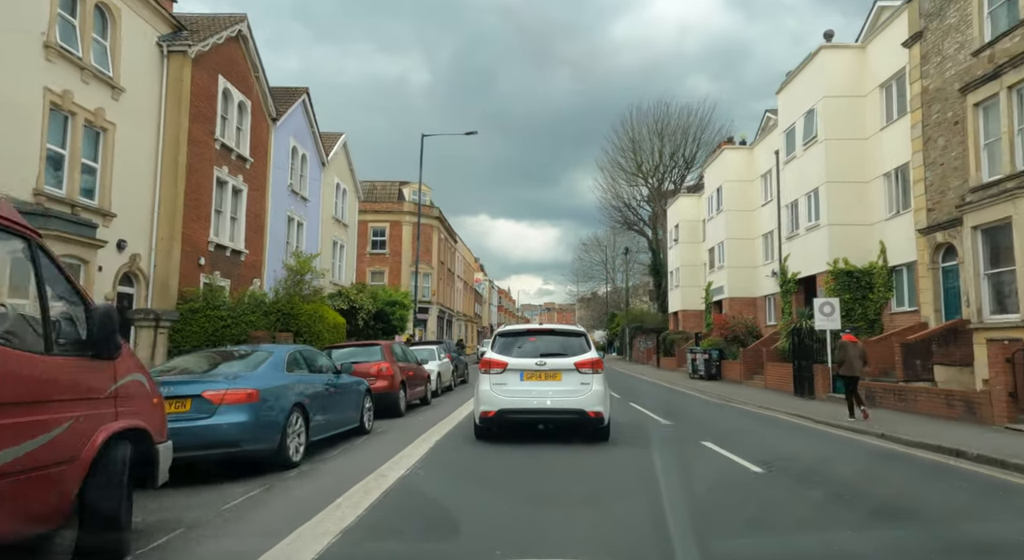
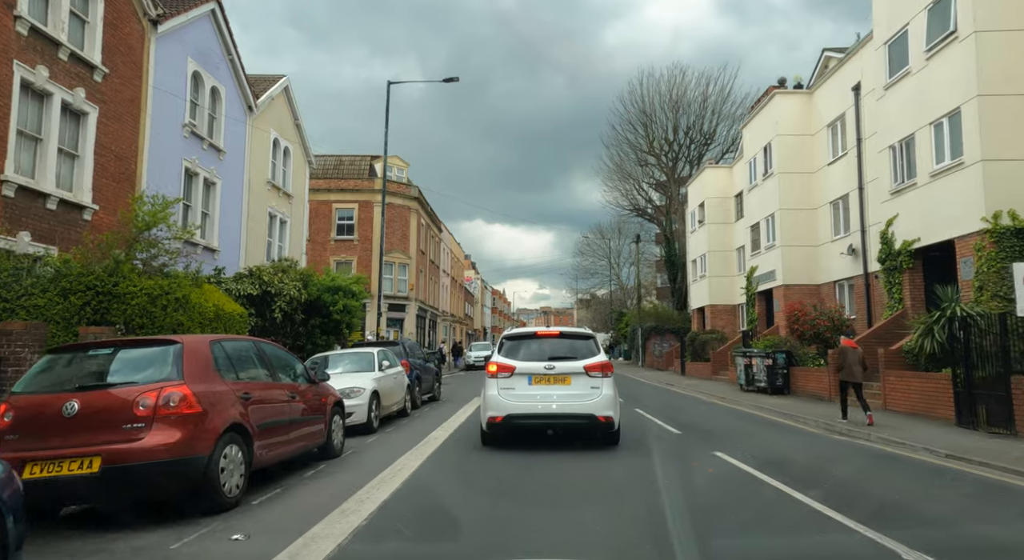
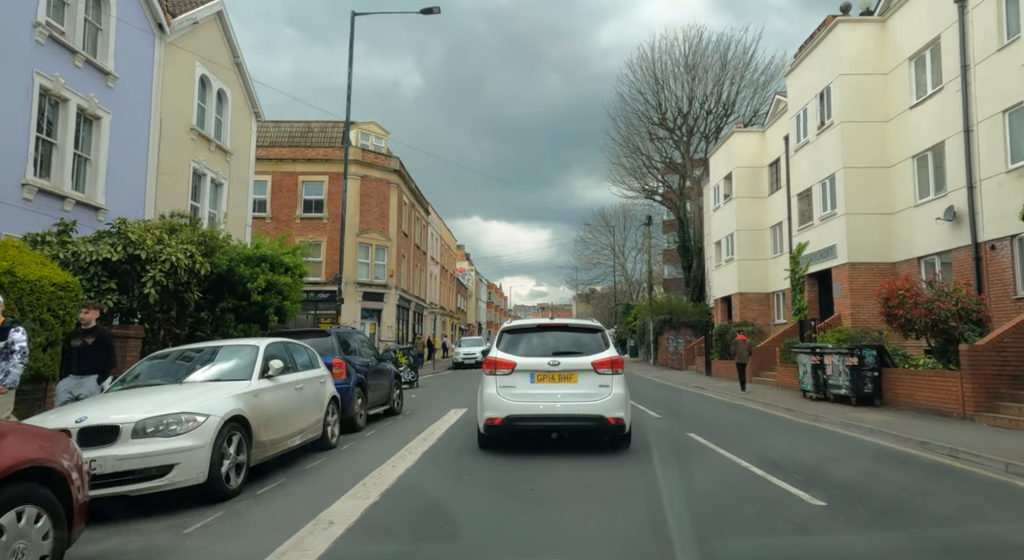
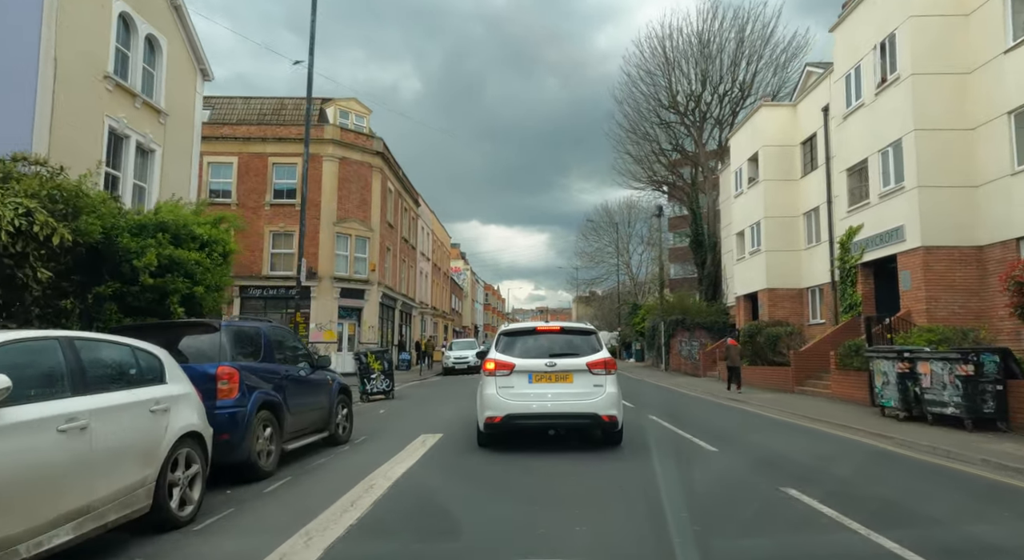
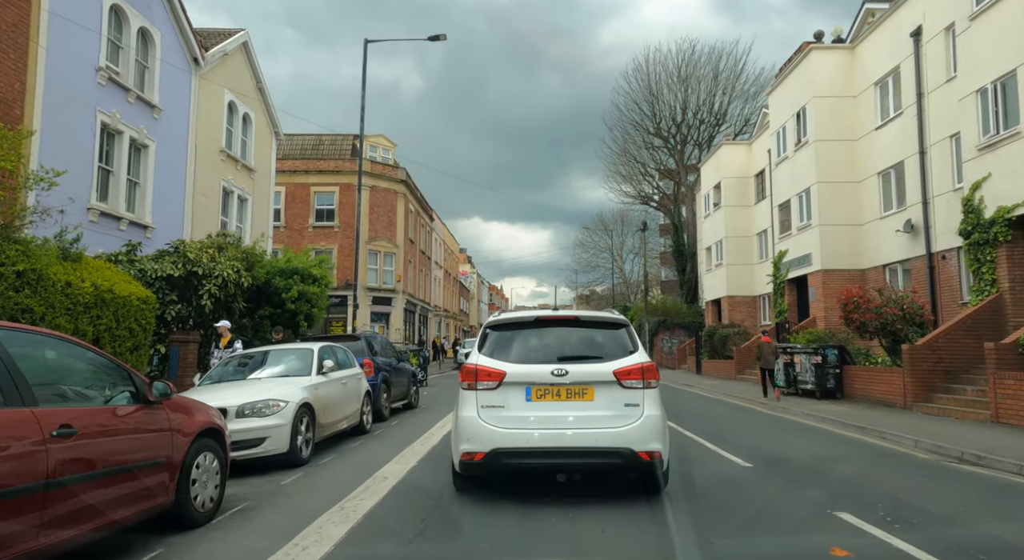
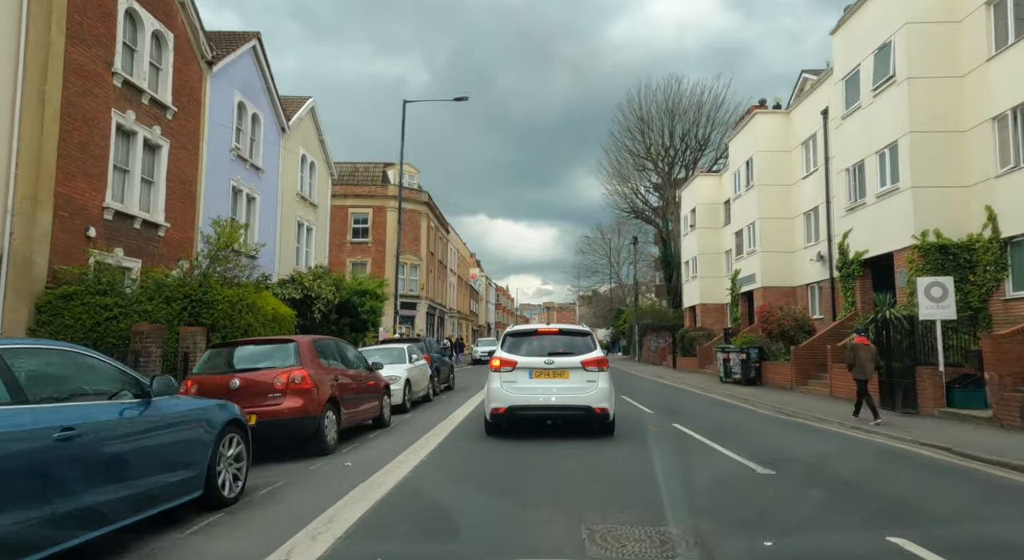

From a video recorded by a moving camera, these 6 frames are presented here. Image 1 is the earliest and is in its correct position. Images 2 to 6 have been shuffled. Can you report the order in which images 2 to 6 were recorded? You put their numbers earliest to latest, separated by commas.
6, 2, 5, 3, 4
